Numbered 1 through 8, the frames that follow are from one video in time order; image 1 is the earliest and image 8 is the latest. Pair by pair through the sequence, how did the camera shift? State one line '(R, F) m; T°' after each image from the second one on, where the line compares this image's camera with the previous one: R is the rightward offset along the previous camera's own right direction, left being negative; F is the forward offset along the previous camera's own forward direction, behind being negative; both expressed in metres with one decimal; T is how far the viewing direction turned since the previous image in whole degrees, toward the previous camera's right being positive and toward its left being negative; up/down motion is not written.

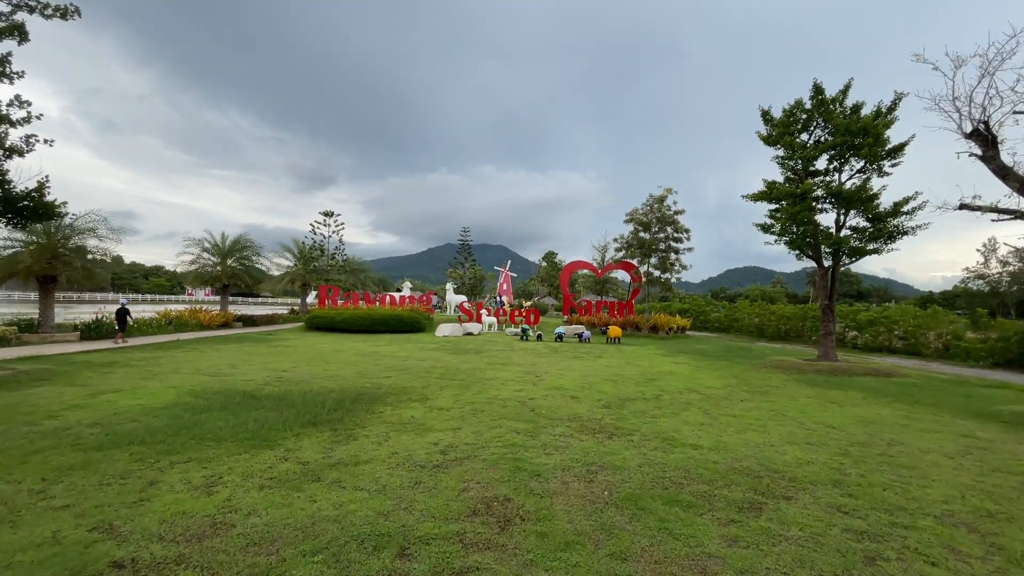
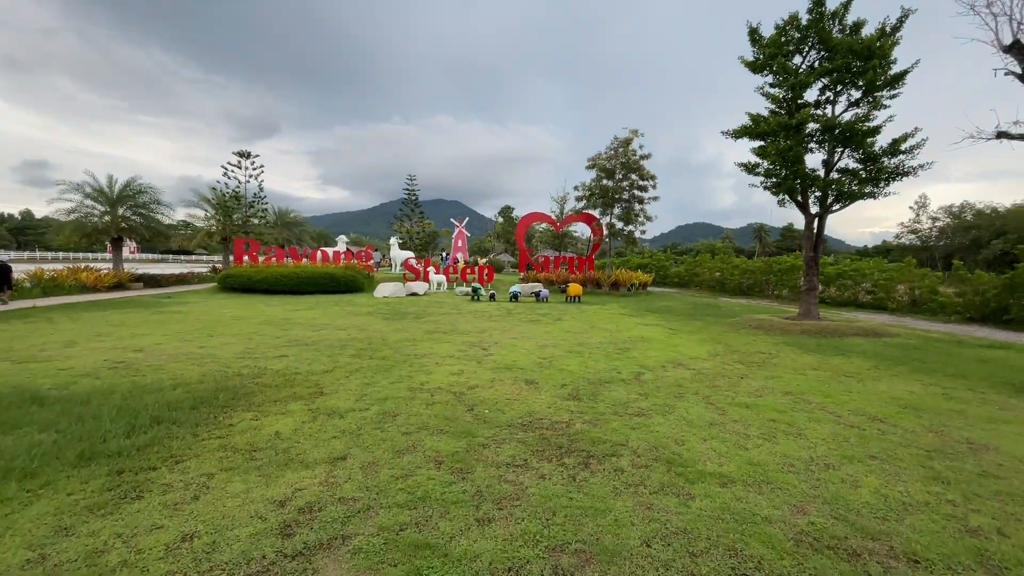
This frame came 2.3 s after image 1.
(+0.2, +1.8) m; +5°
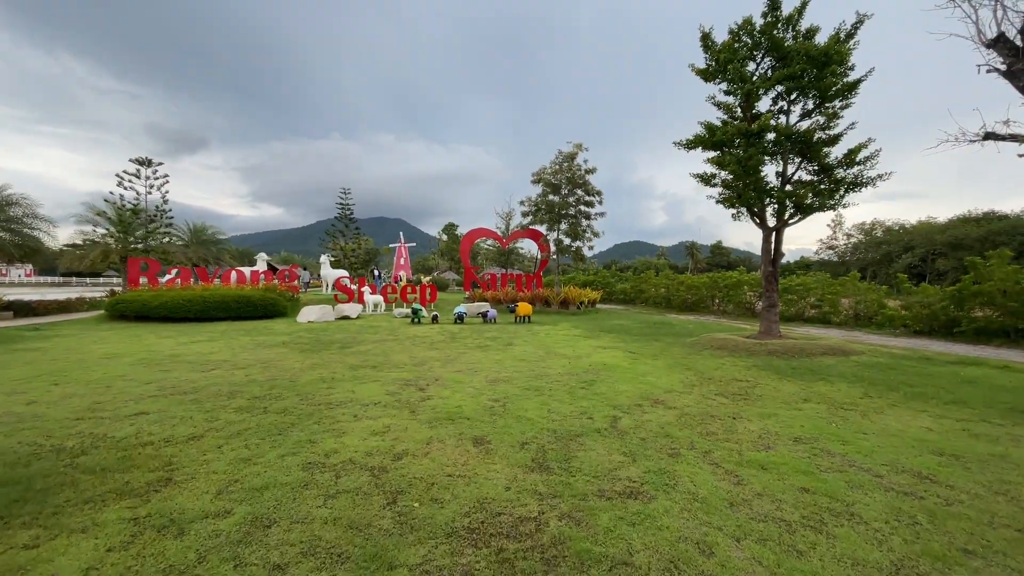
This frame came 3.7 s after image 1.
(0.0, +1.1) m; +7°
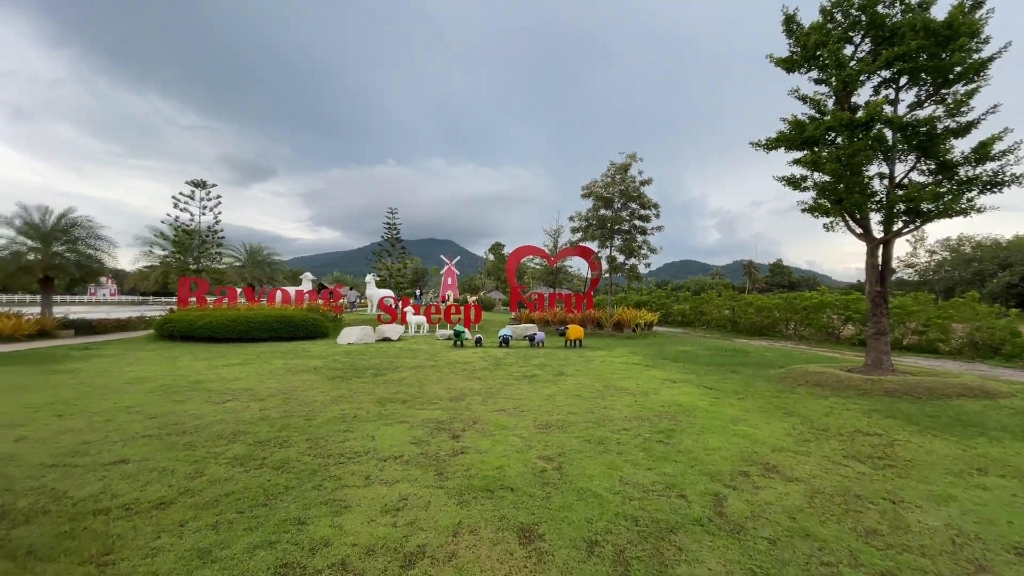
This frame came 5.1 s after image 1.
(-0.1, +1.0) m; -6°
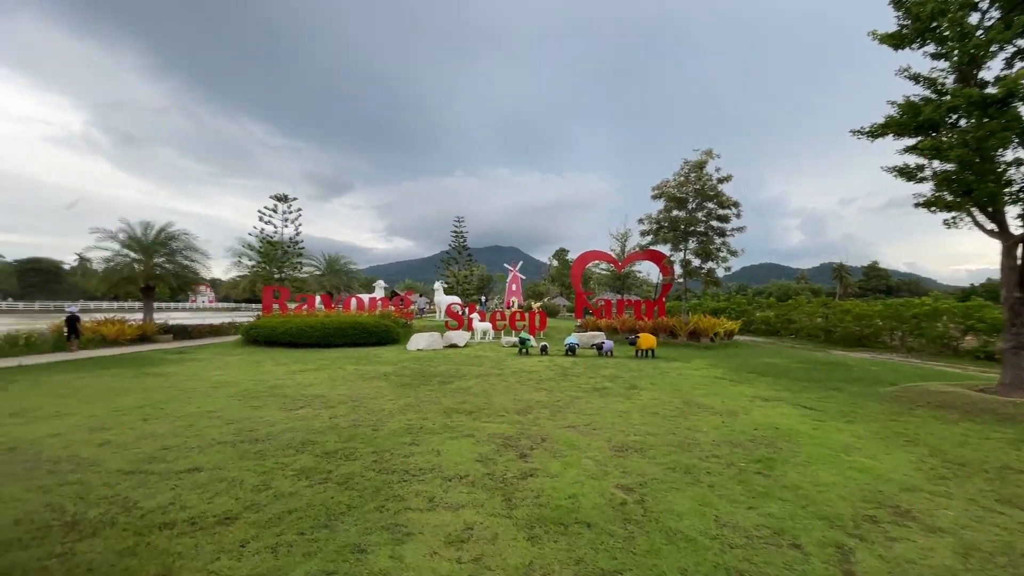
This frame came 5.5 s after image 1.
(-0.1, +0.3) m; -8°
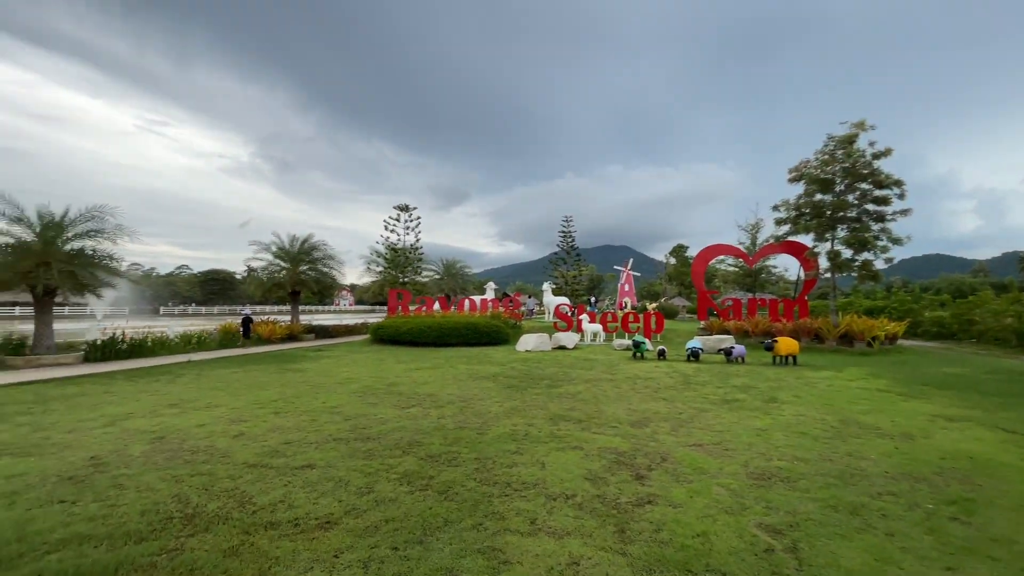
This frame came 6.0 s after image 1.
(0.0, +0.4) m; -13°
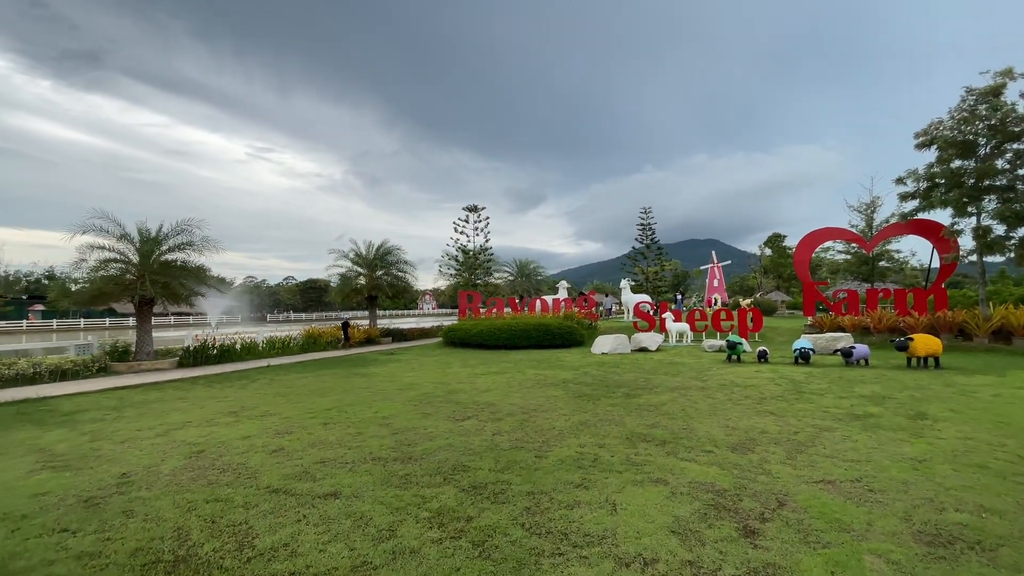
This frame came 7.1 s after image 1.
(+0.2, +0.8) m; -10°
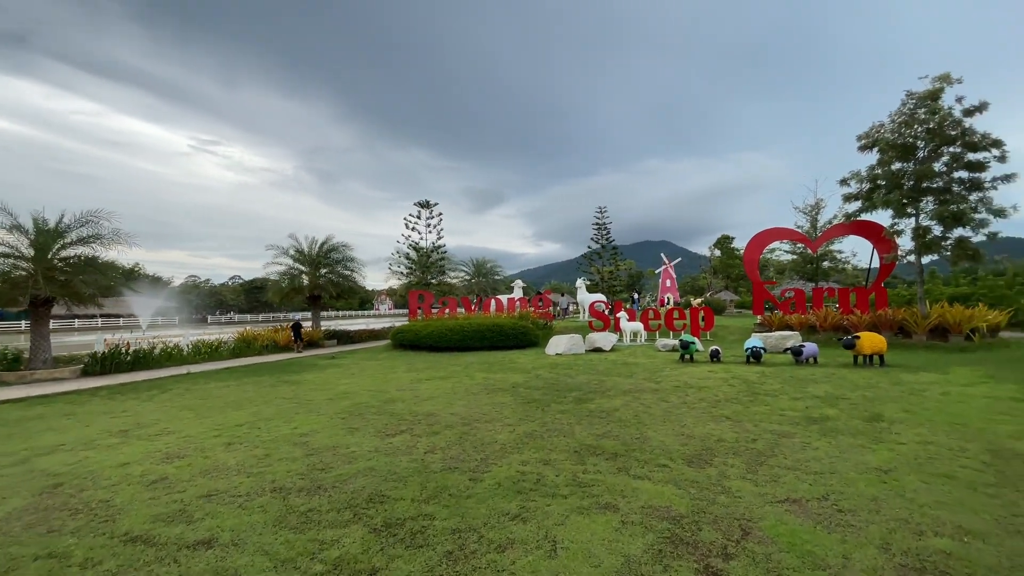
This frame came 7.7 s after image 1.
(+0.2, +0.5) m; +5°
